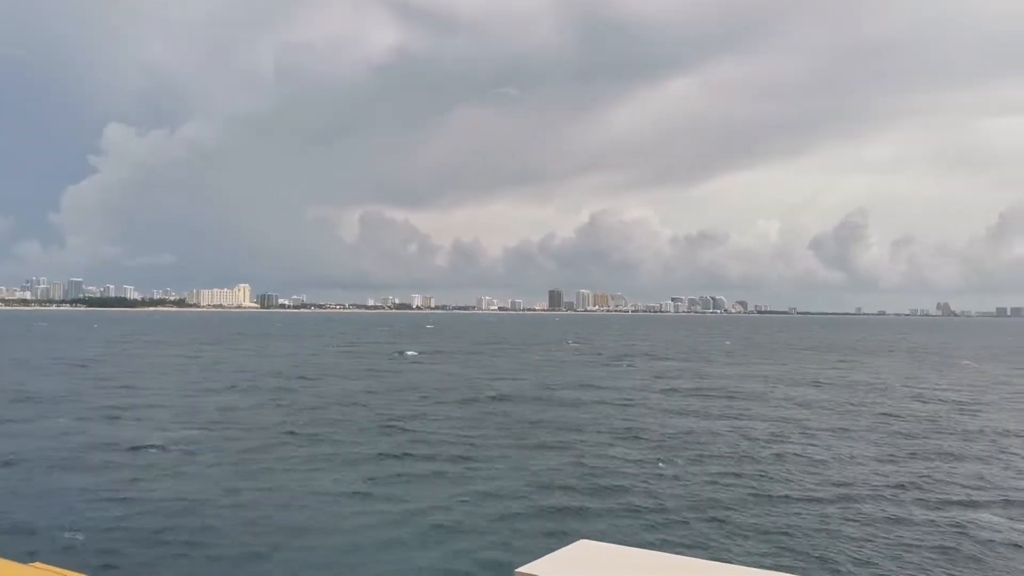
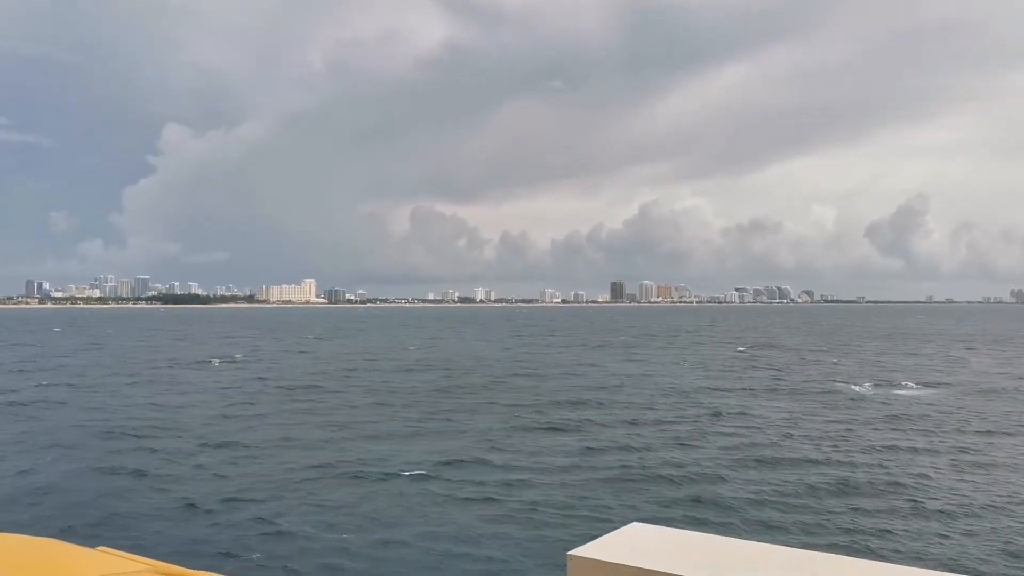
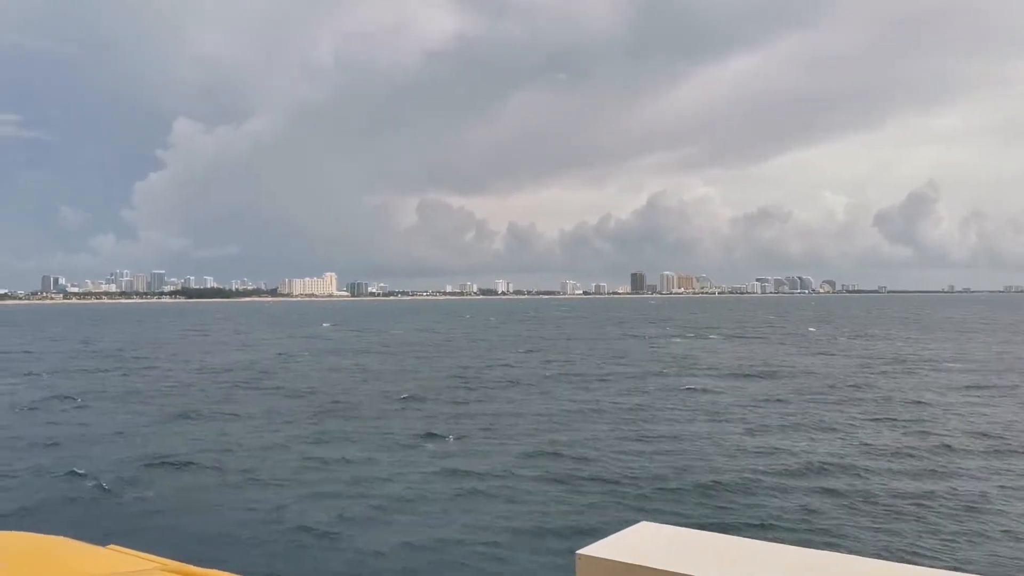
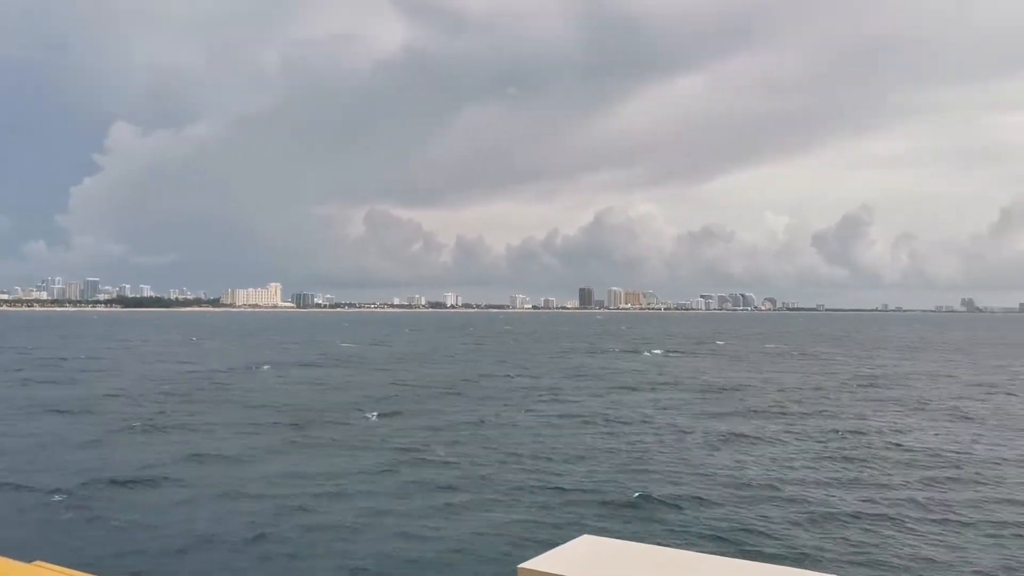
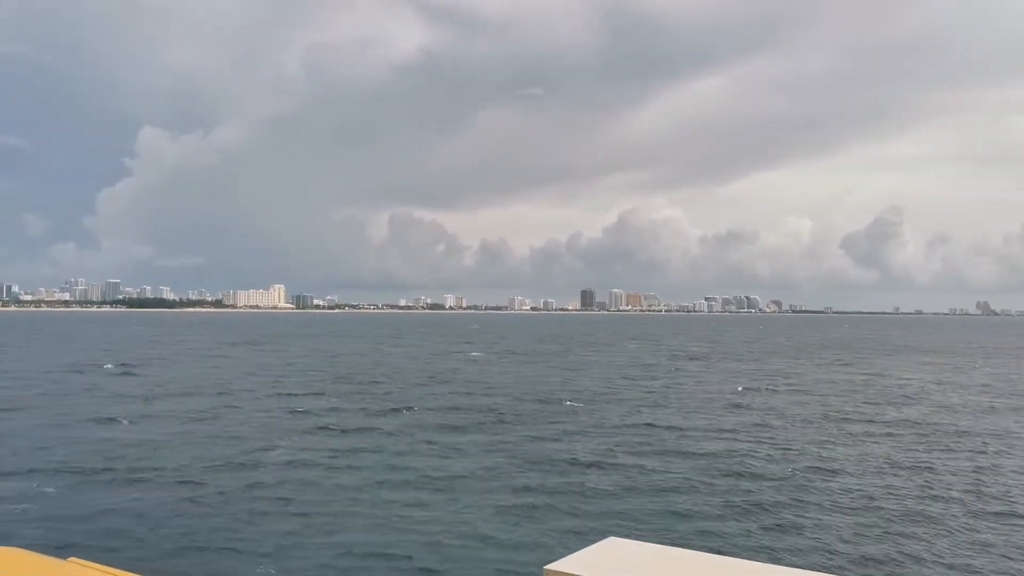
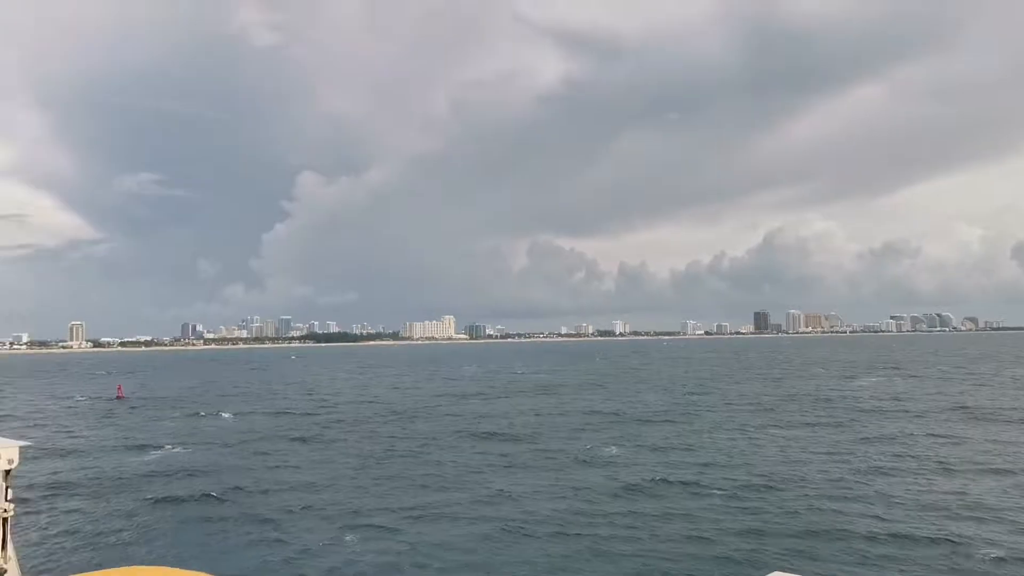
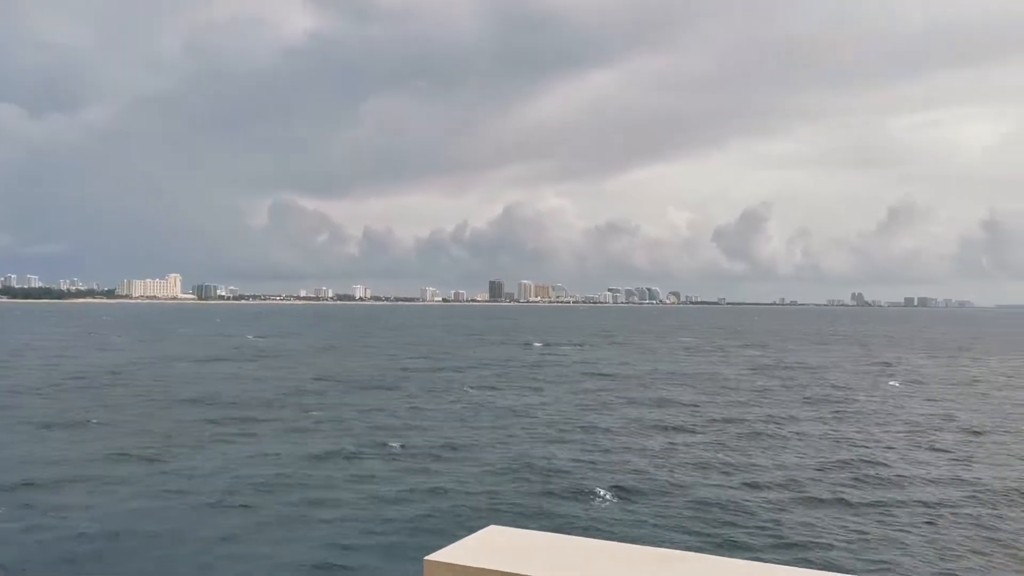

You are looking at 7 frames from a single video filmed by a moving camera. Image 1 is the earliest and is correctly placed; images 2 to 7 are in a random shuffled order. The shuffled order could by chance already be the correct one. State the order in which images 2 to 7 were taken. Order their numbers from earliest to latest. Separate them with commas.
5, 2, 3, 4, 7, 6
